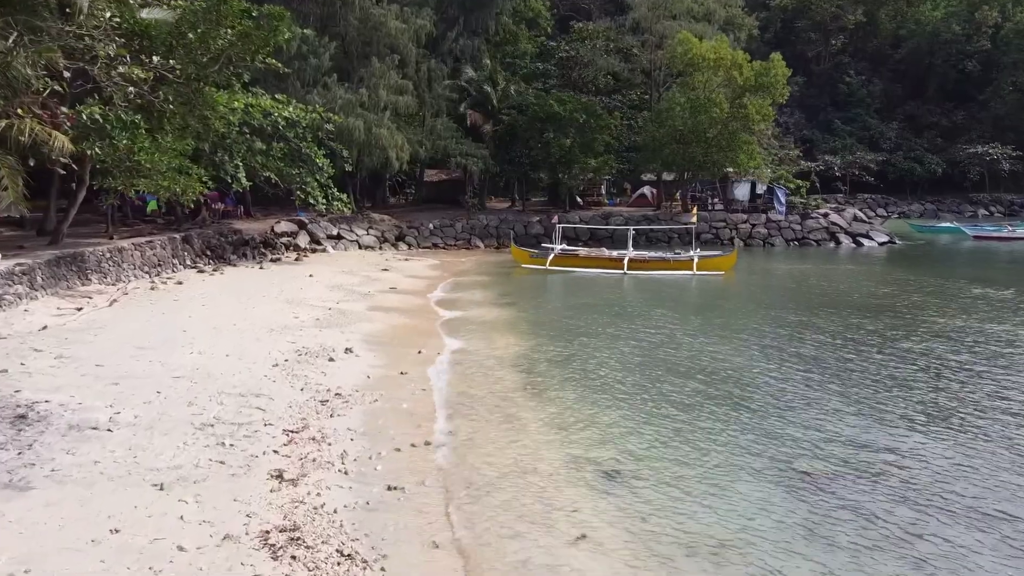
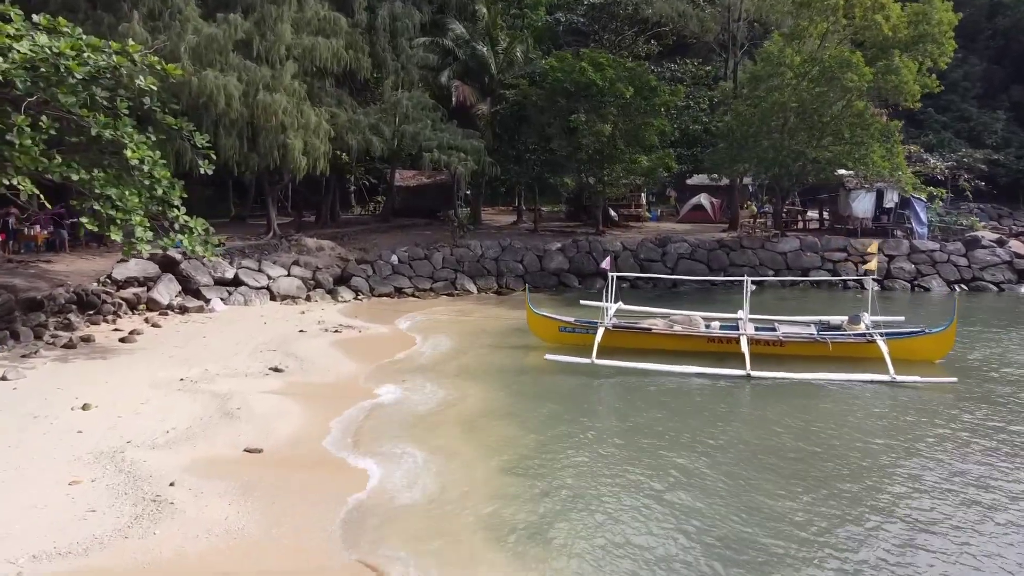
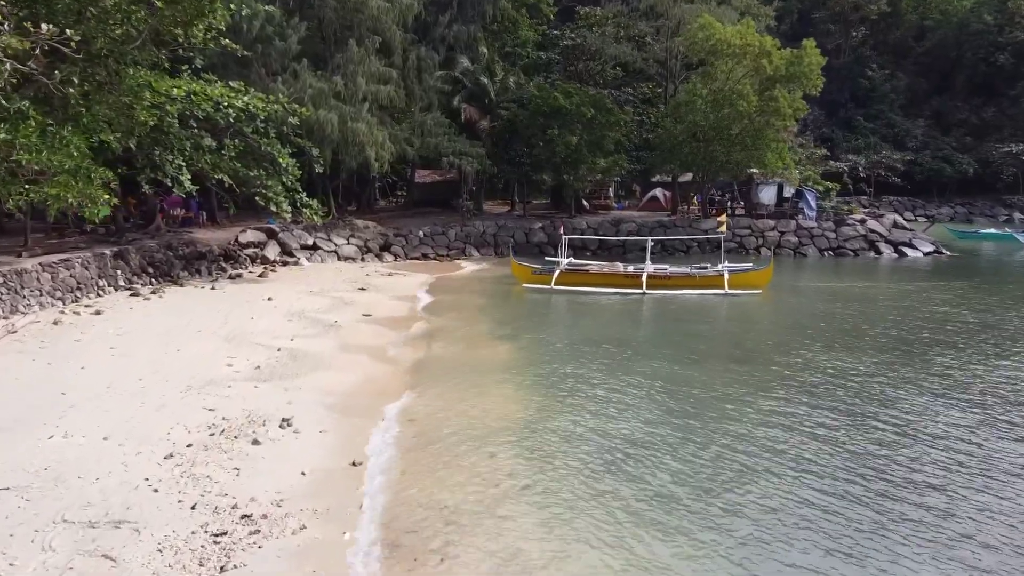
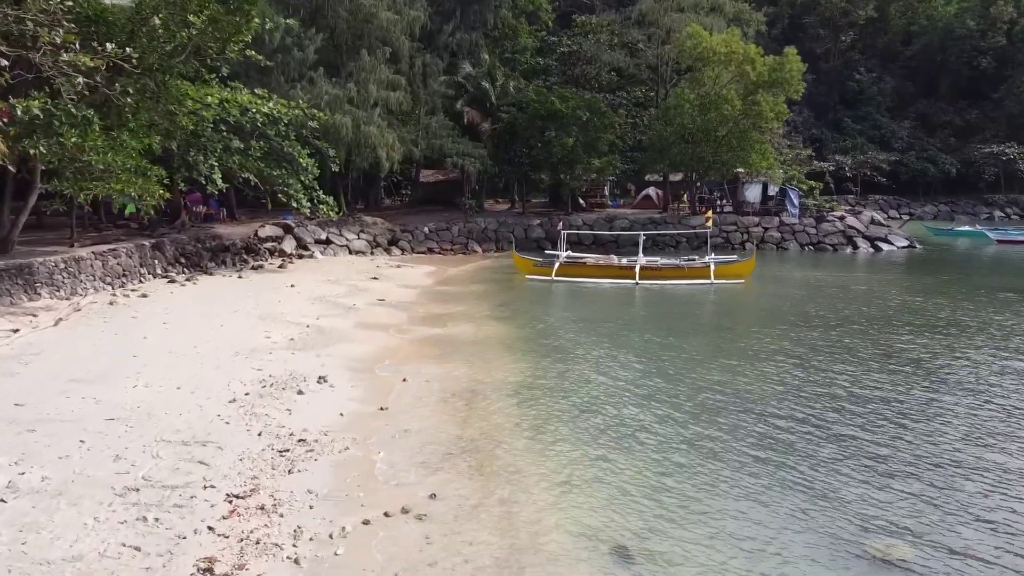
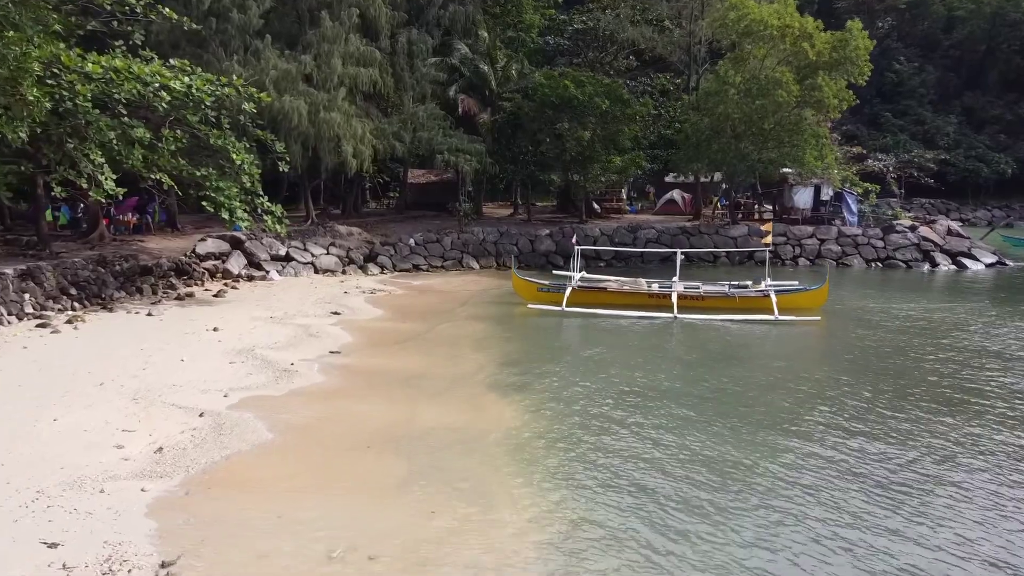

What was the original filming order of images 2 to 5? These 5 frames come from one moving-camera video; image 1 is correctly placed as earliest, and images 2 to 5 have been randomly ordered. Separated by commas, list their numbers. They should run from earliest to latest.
4, 3, 5, 2
